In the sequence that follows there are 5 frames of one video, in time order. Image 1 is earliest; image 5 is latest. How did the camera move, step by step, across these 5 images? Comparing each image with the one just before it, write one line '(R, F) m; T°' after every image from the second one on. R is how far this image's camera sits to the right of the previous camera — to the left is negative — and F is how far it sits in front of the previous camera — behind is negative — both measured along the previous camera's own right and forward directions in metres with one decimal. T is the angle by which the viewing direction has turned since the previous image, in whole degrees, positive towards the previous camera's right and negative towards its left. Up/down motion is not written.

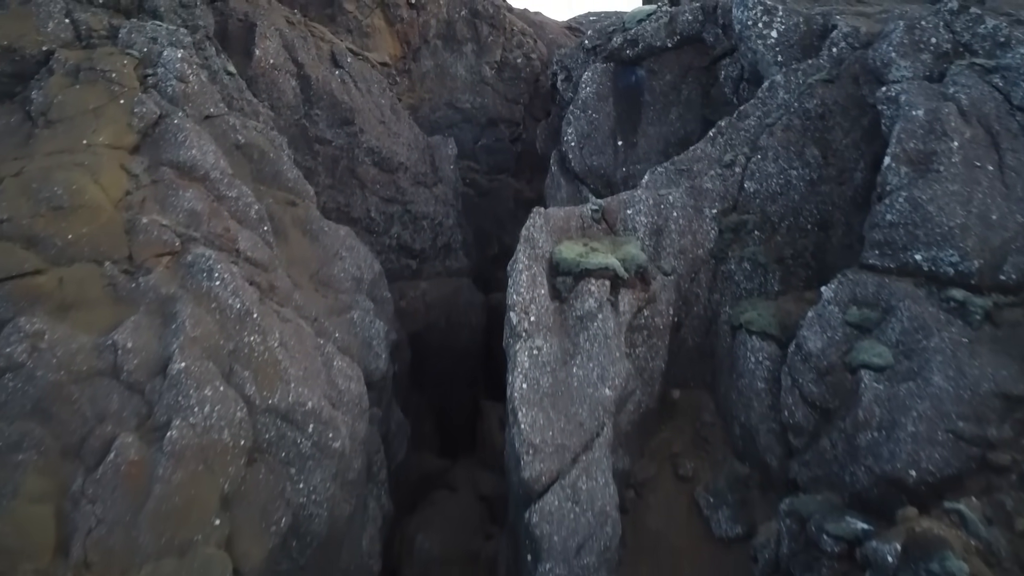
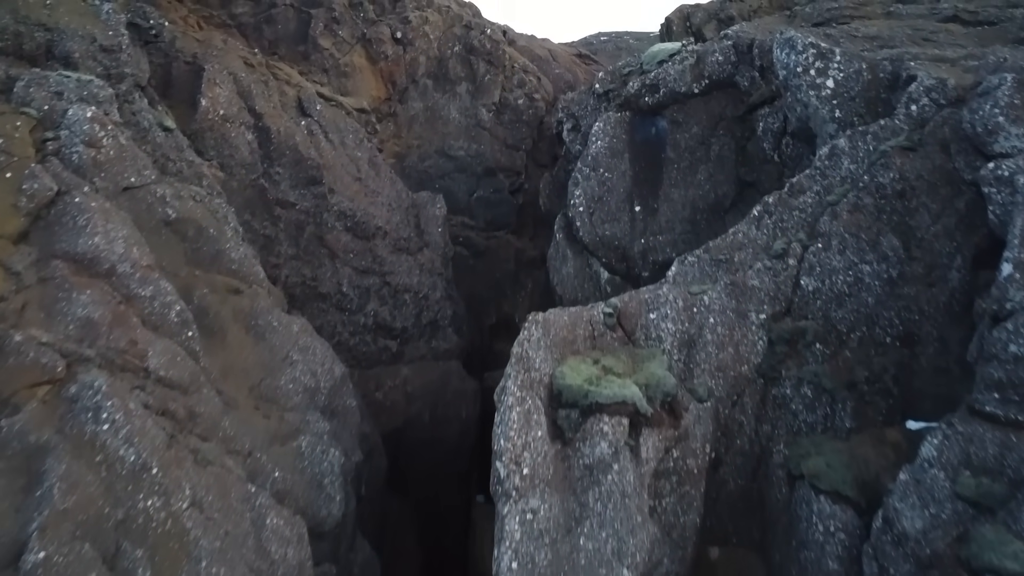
(+0.1, +0.9) m; -1°
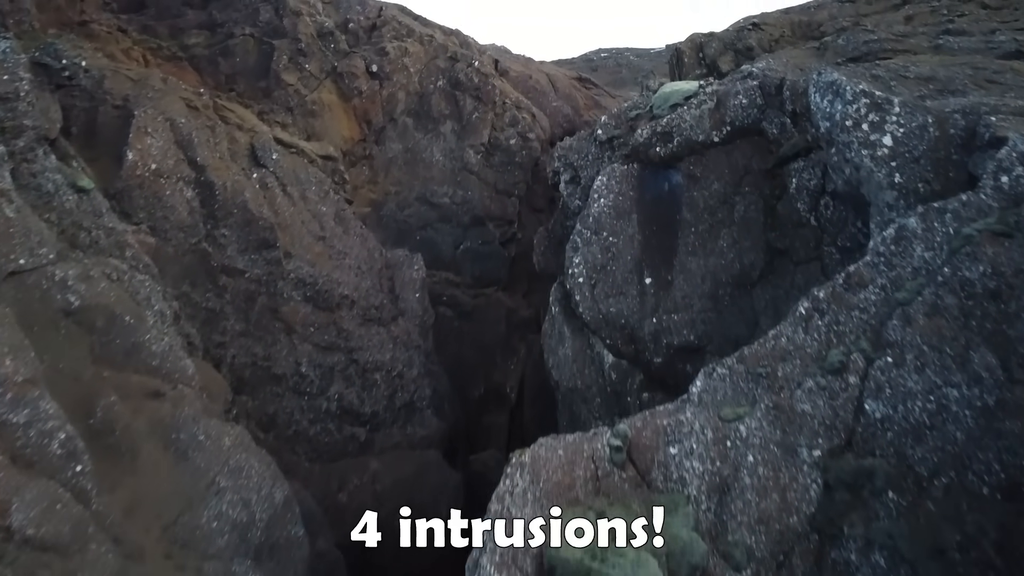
(+0.1, +0.7) m; 0°
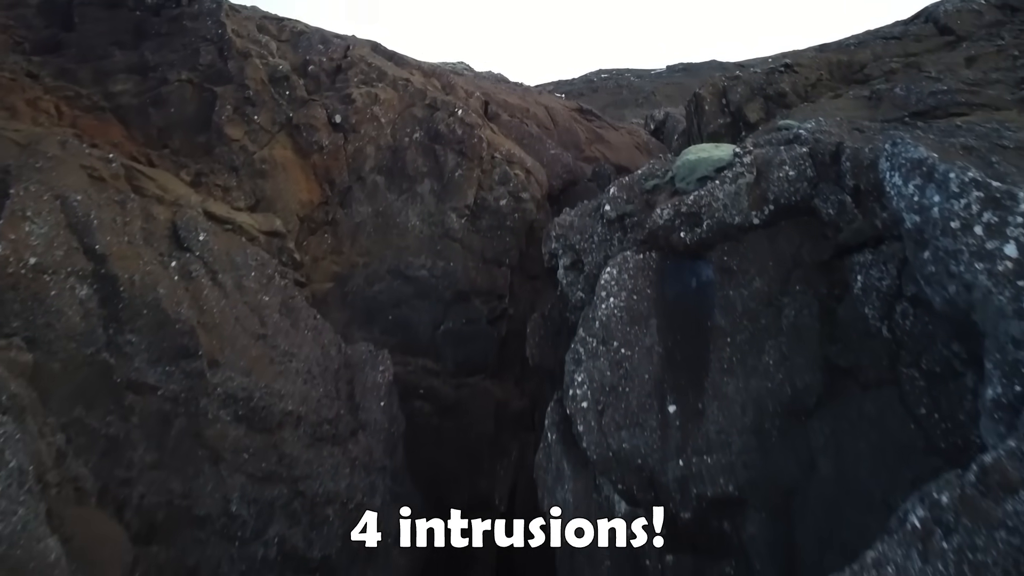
(+0.1, +0.9) m; 0°
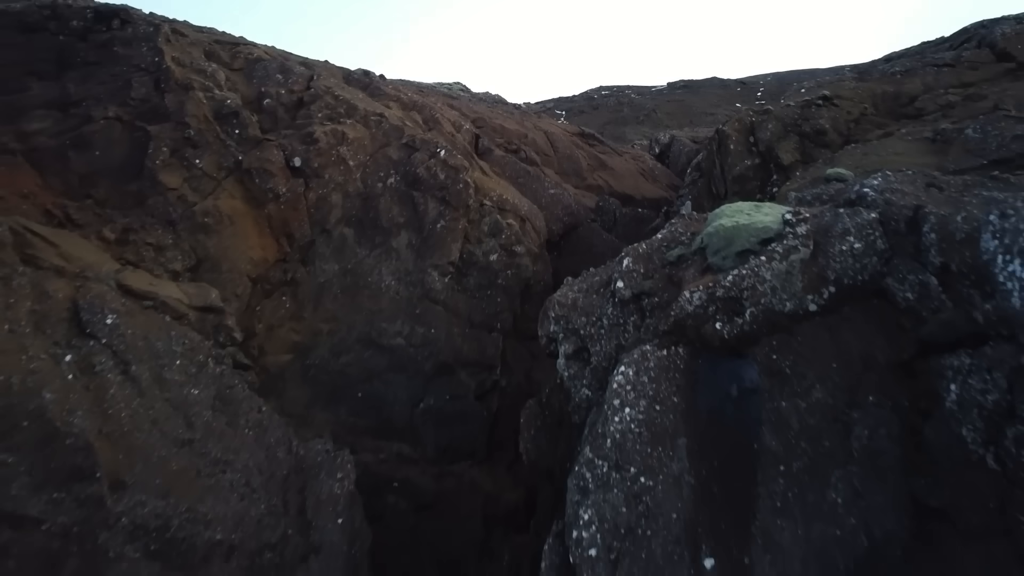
(0.0, +0.7) m; 0°
